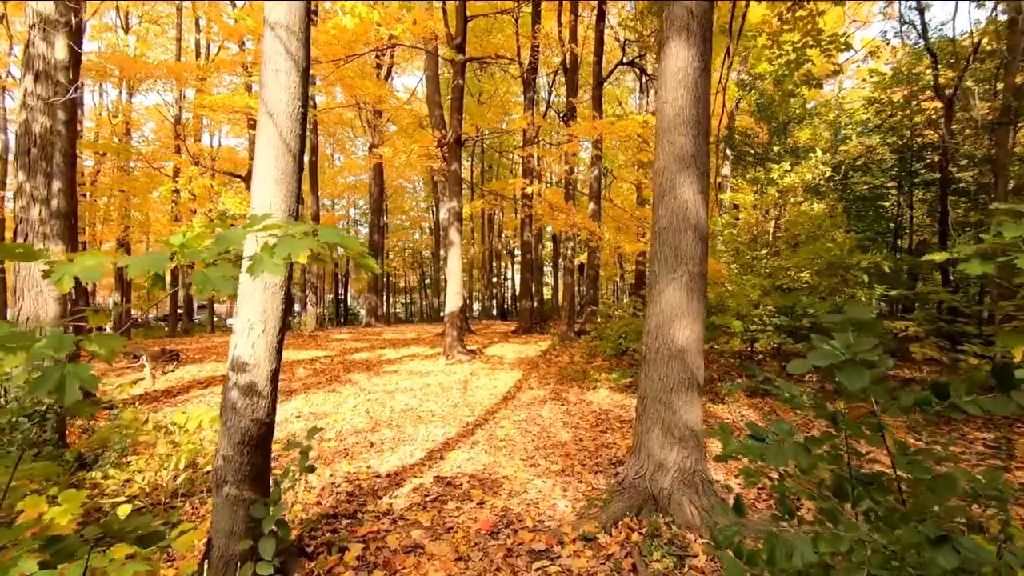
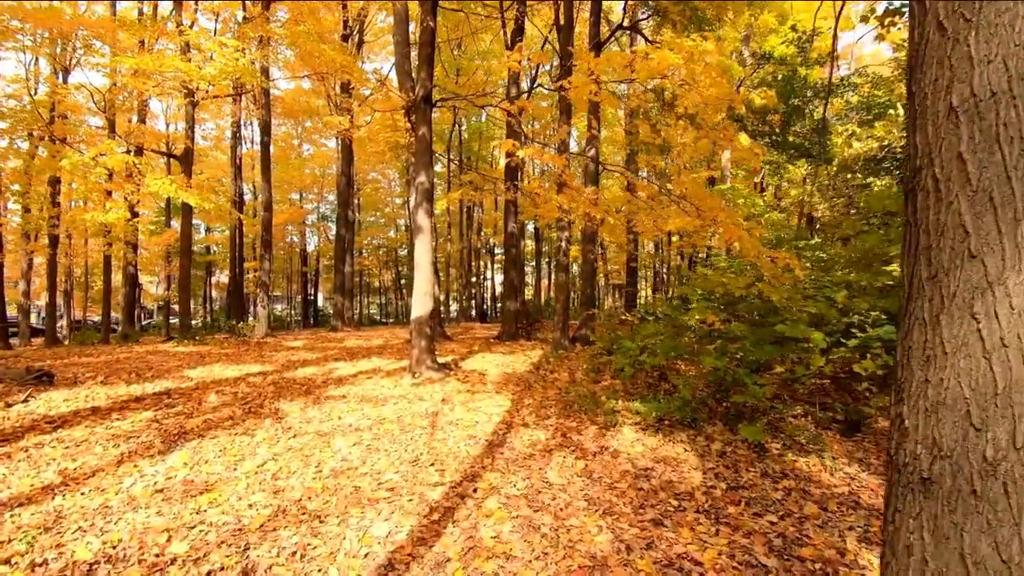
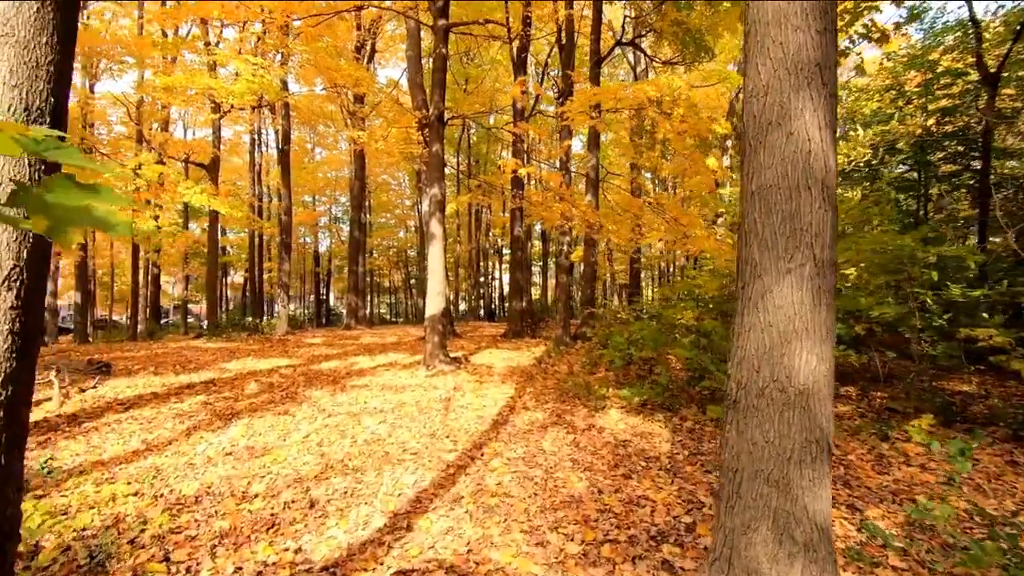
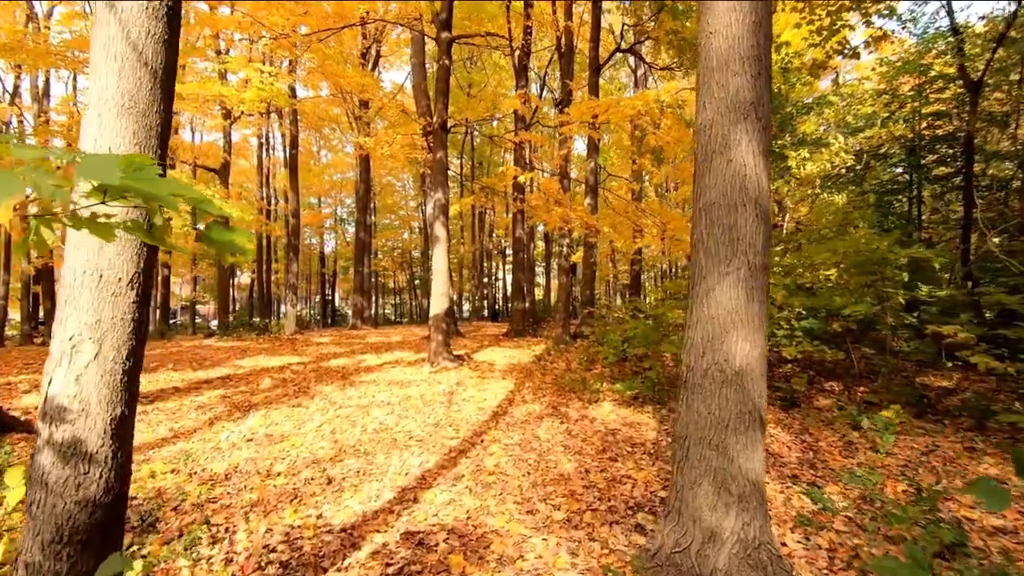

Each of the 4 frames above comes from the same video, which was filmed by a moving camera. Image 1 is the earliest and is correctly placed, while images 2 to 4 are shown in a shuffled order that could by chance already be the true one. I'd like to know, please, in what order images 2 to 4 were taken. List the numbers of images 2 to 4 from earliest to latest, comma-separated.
4, 3, 2
